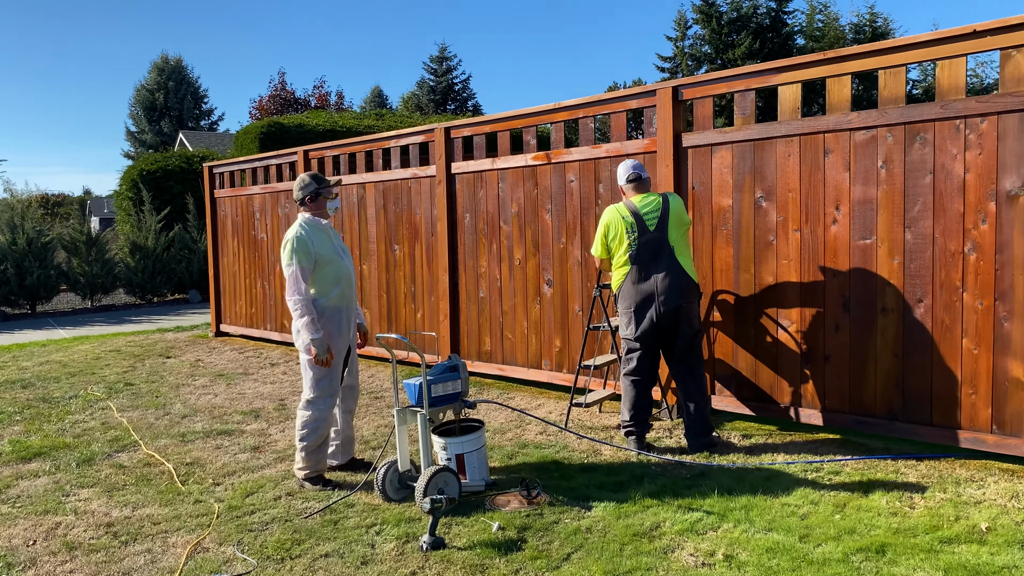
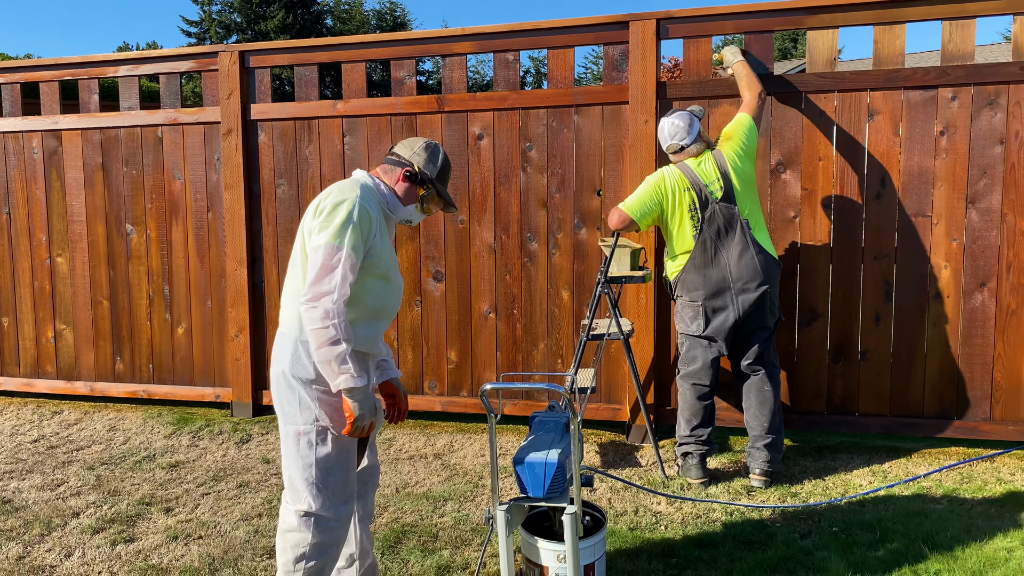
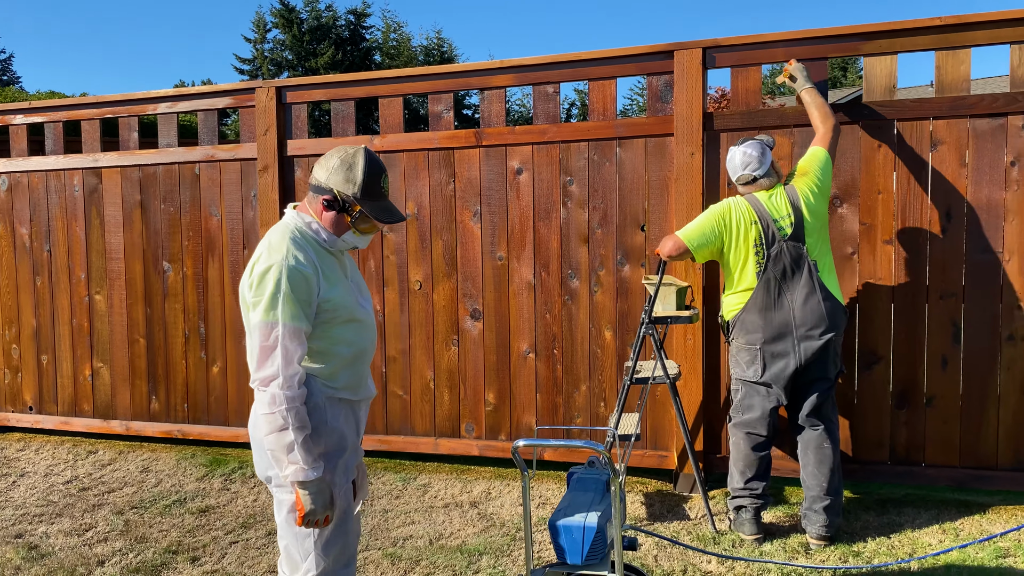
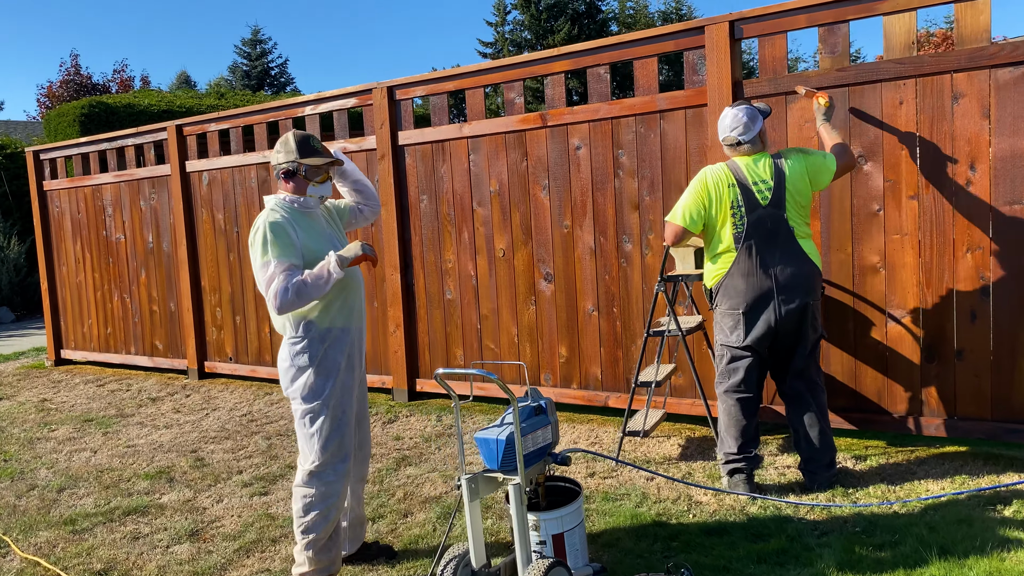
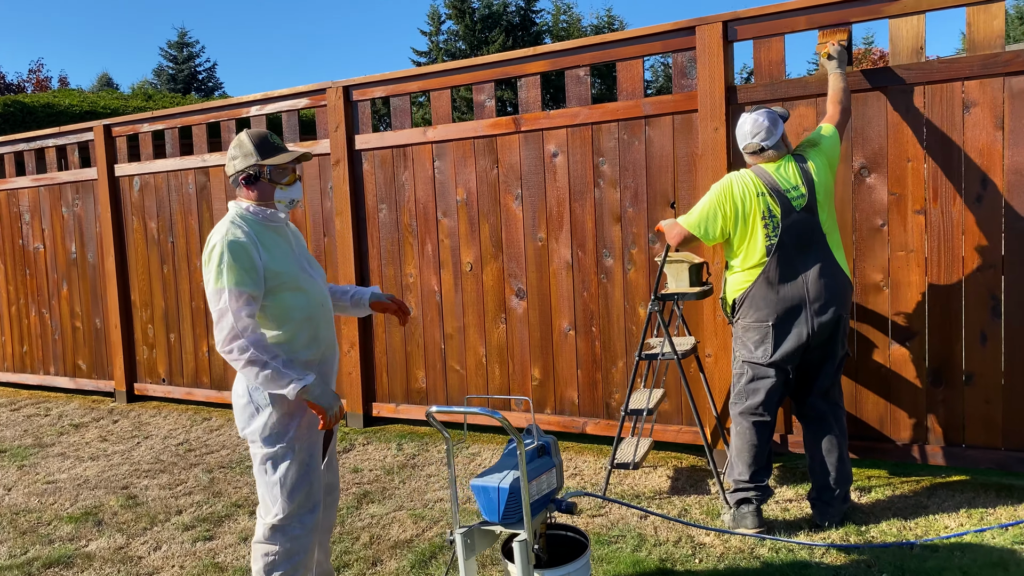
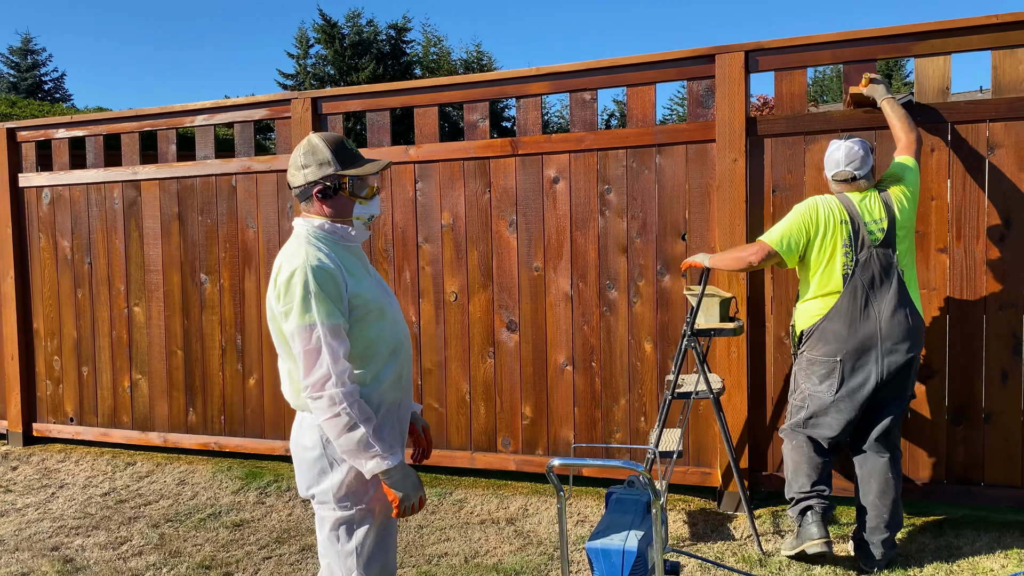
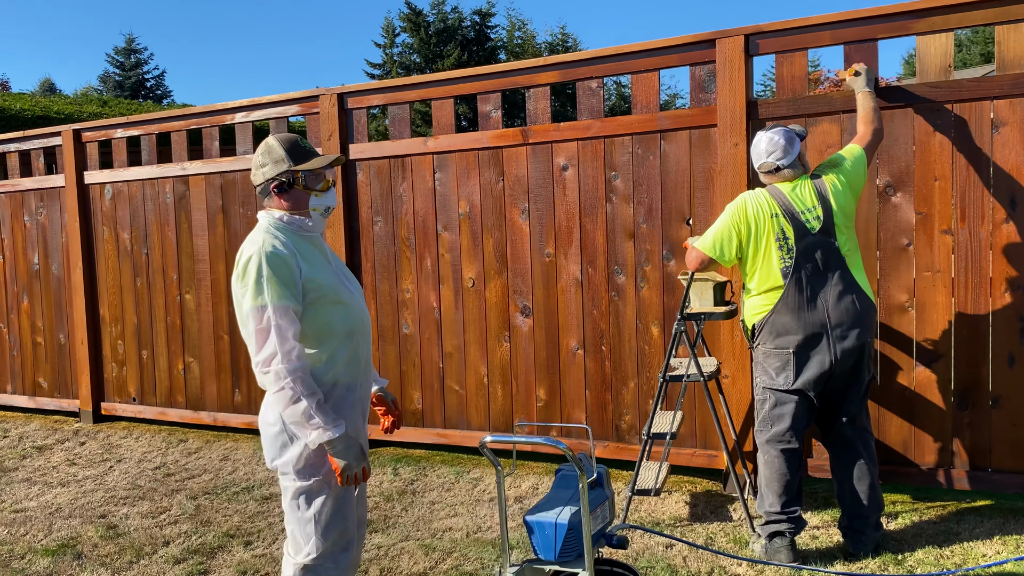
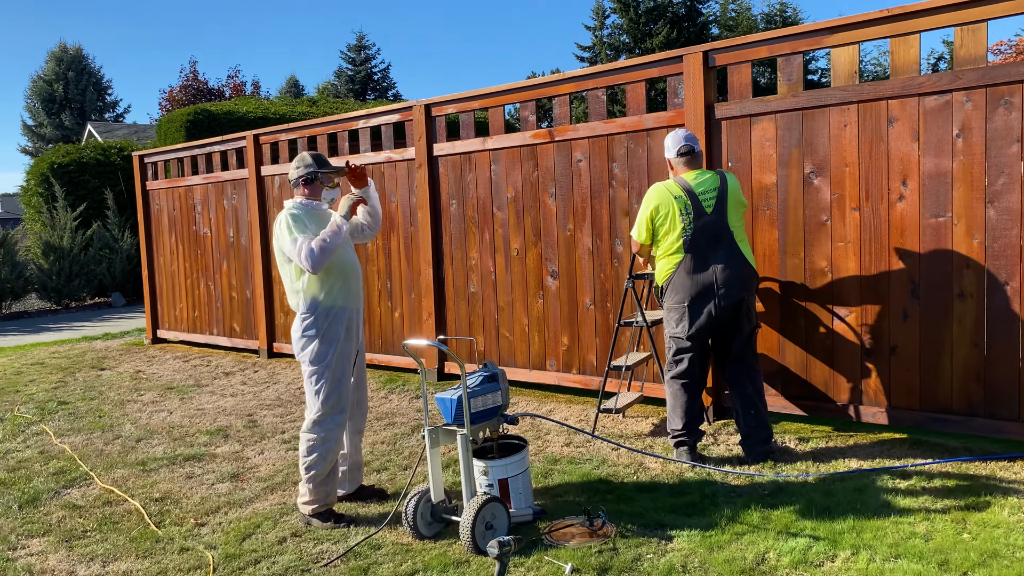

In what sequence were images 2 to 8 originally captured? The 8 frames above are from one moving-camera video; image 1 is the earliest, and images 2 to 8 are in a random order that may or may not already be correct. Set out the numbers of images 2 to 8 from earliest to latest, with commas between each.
8, 4, 5, 7, 6, 3, 2
